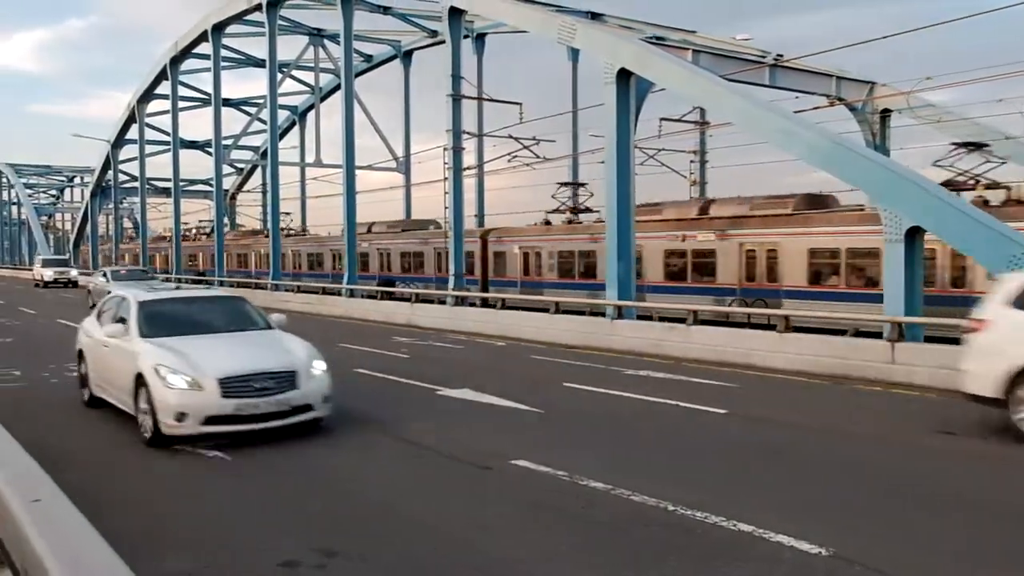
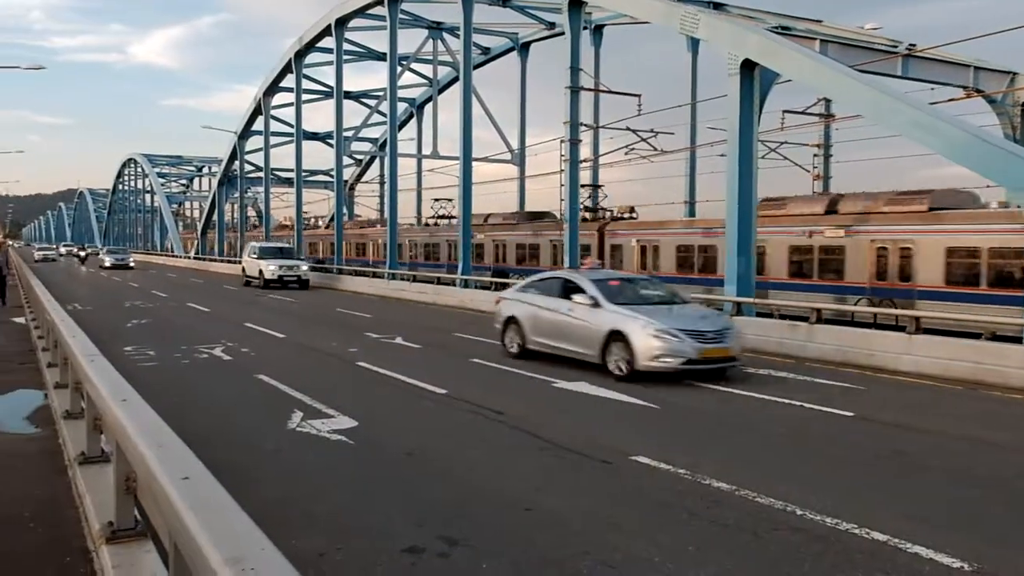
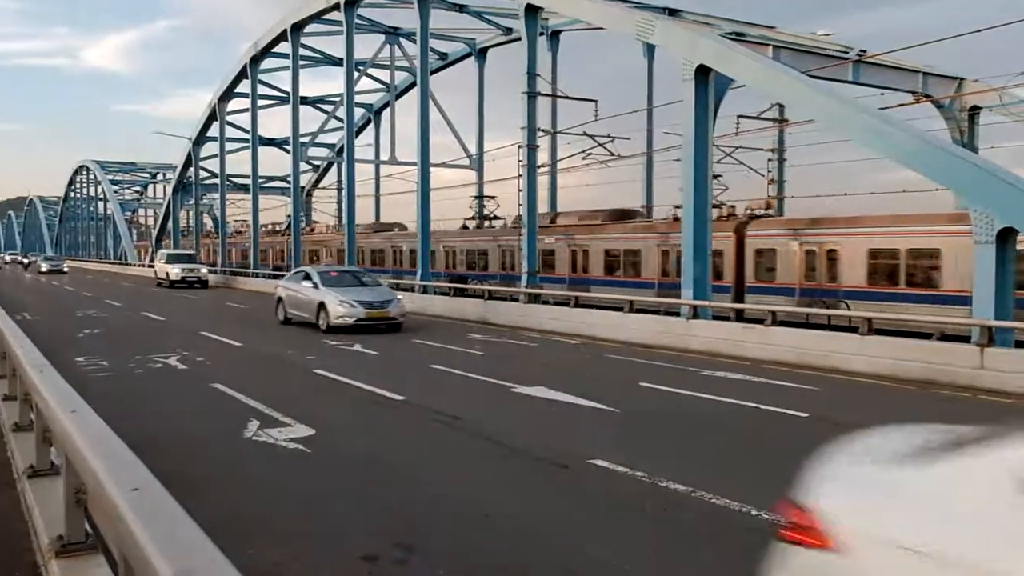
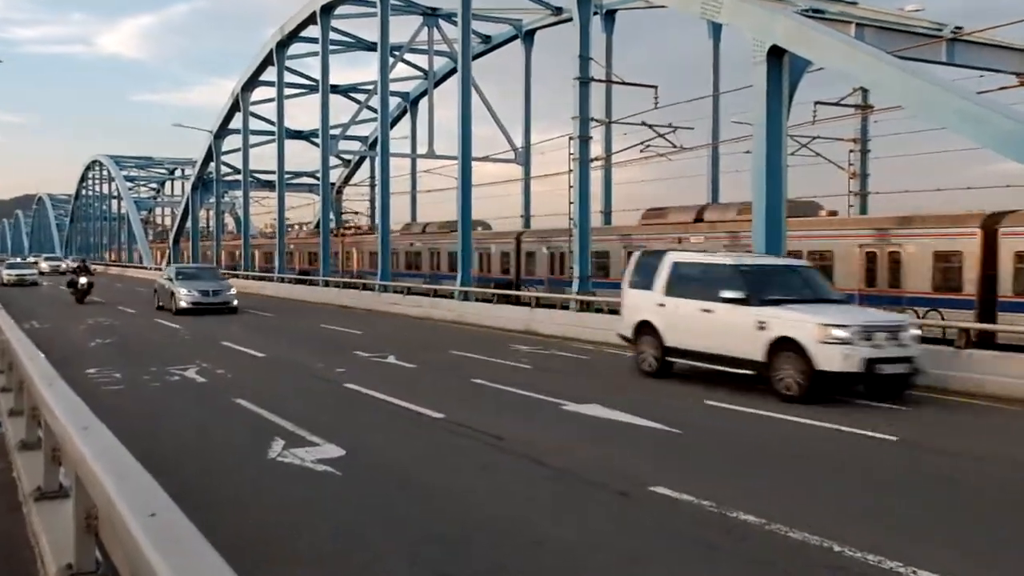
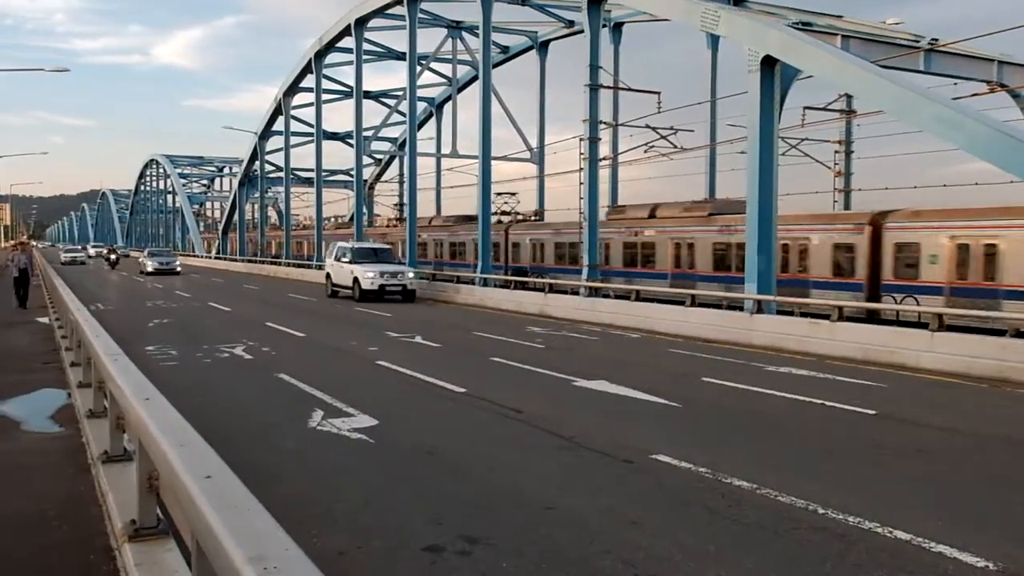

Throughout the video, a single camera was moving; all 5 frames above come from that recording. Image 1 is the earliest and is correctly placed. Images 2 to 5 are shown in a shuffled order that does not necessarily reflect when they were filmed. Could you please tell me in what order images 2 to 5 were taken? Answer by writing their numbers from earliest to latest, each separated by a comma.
3, 2, 5, 4
